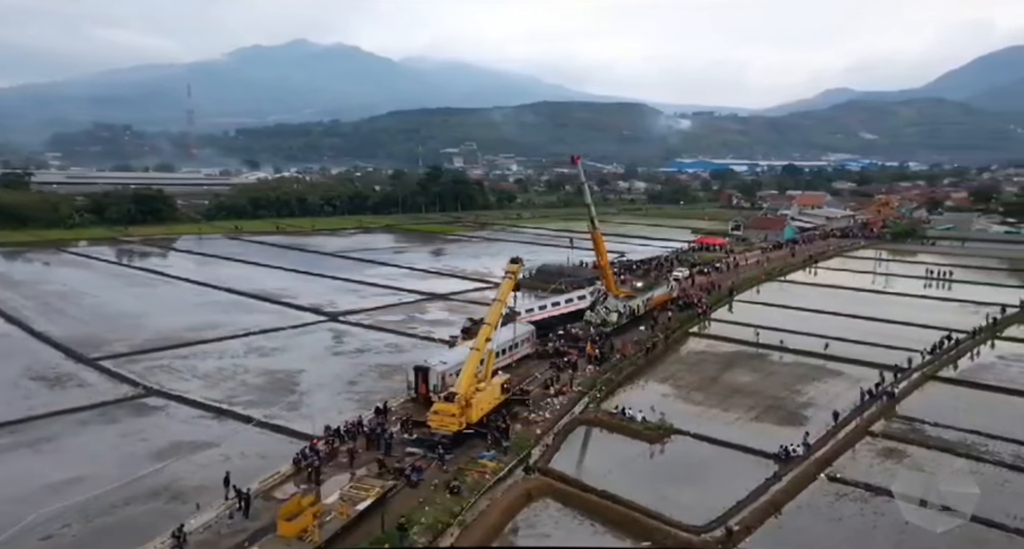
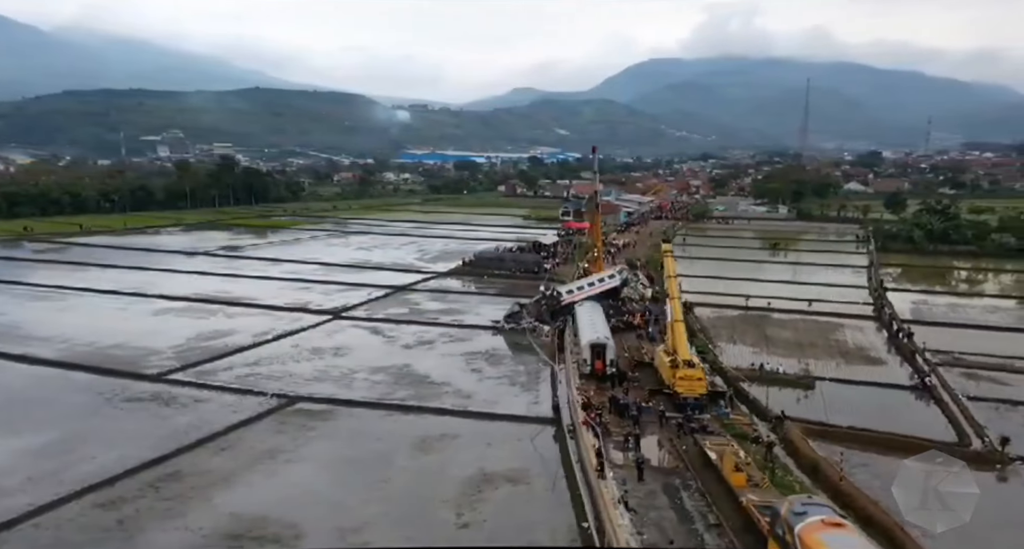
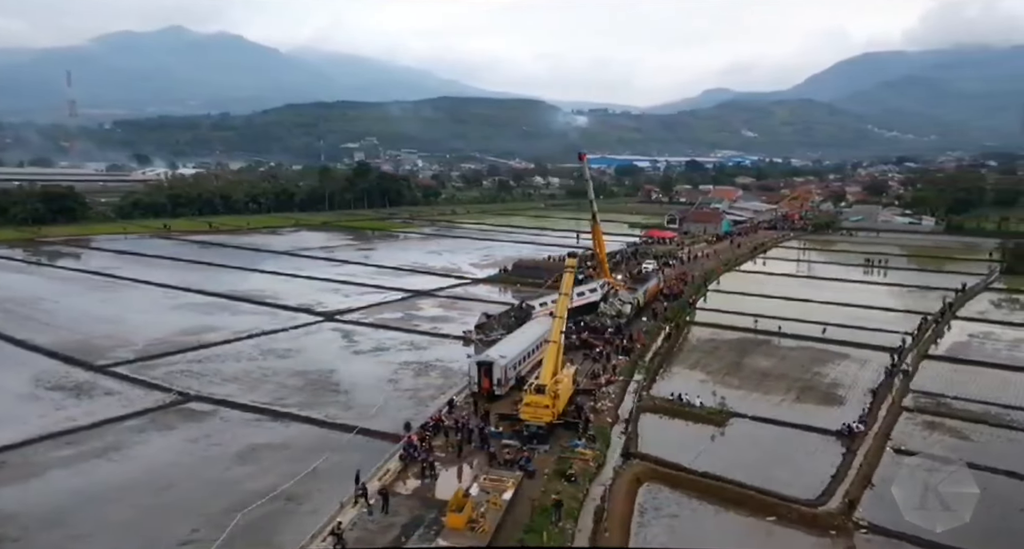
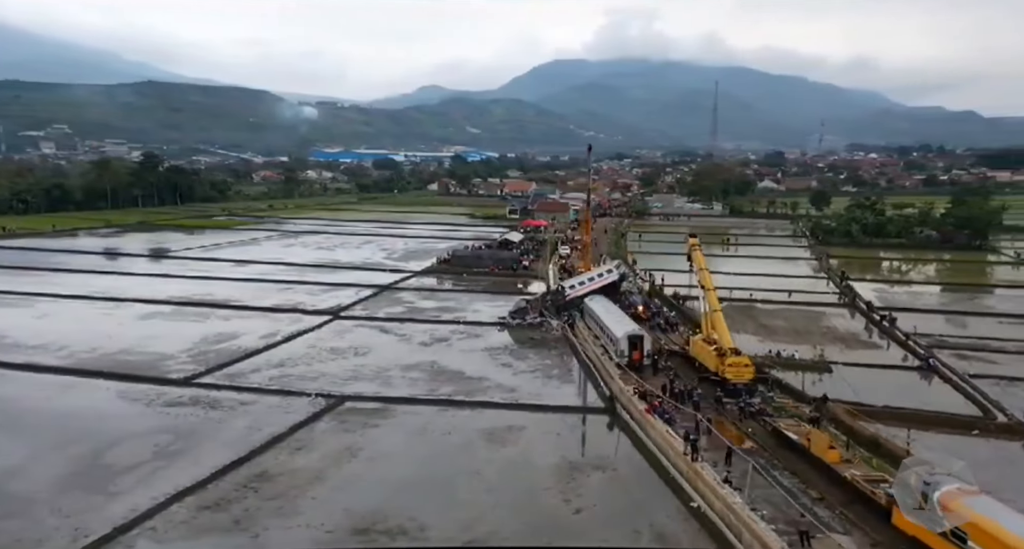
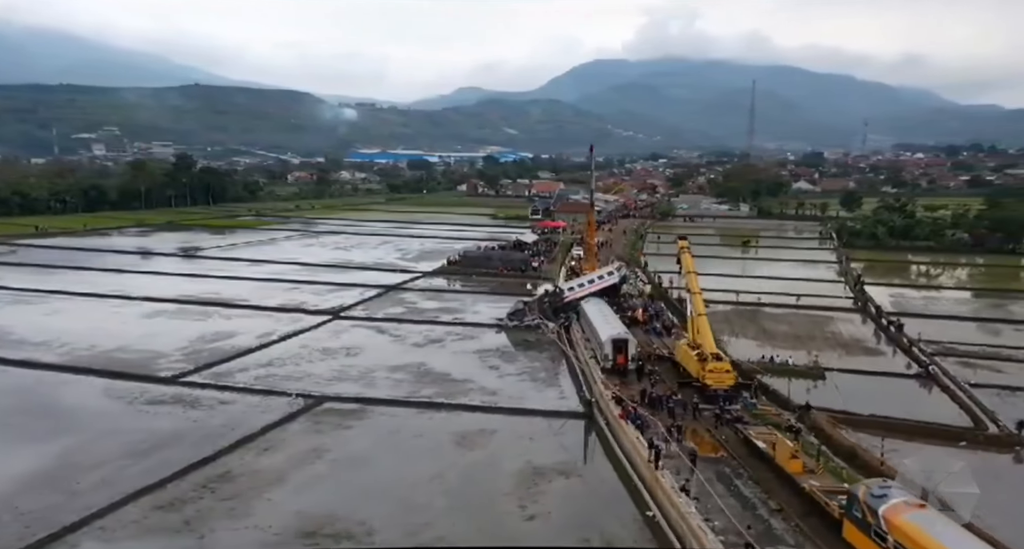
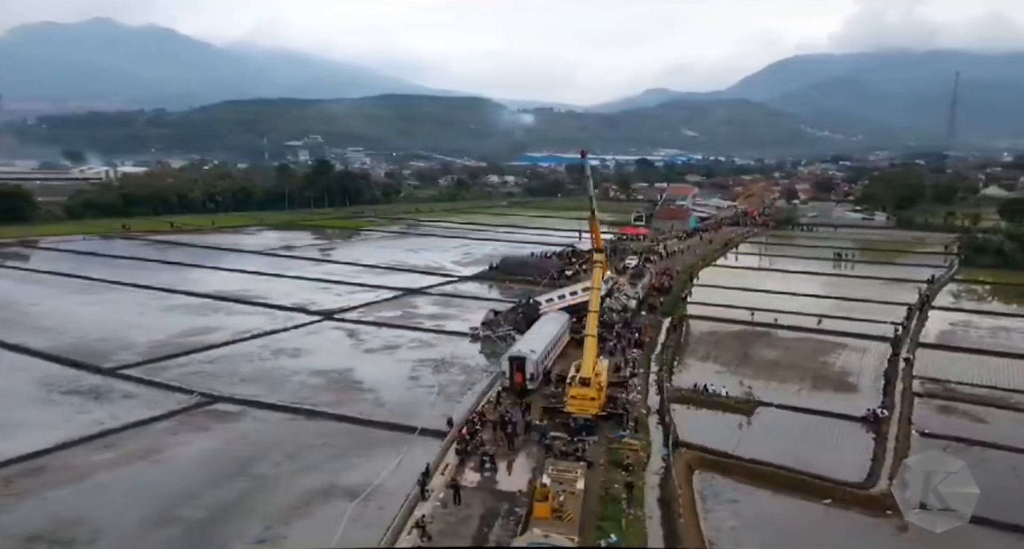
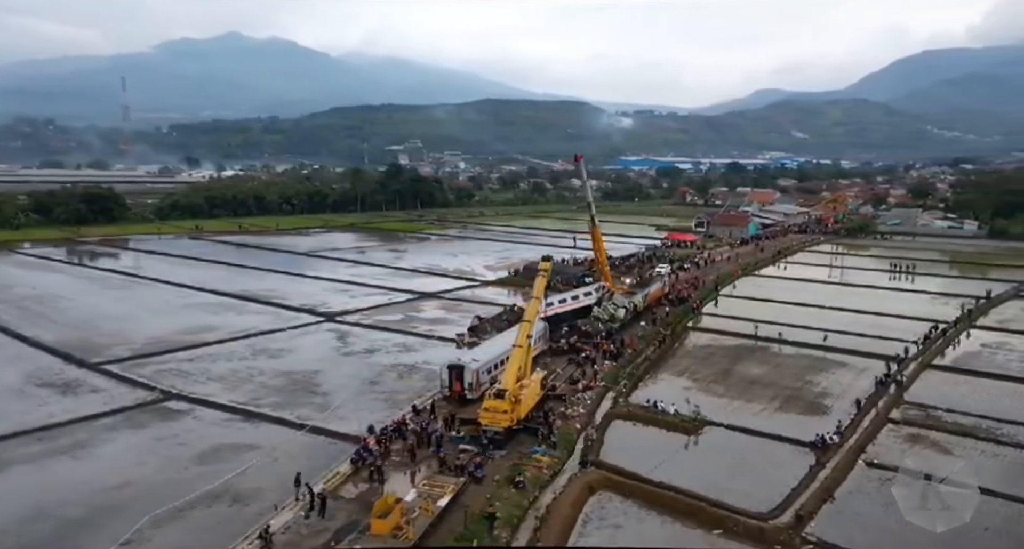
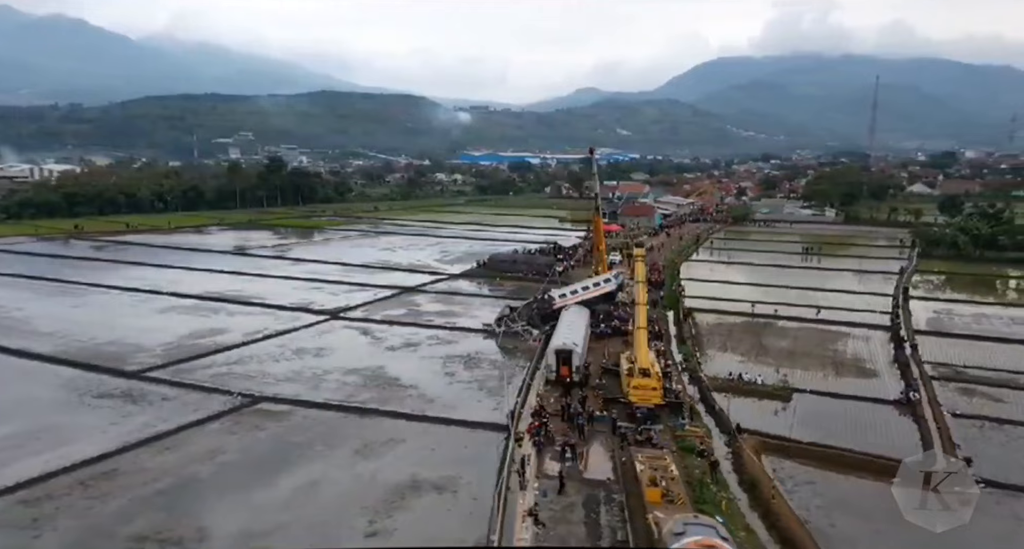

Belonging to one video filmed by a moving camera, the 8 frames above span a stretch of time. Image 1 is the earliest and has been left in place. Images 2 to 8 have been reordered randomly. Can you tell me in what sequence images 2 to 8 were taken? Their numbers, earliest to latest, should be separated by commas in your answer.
7, 3, 6, 8, 2, 5, 4
